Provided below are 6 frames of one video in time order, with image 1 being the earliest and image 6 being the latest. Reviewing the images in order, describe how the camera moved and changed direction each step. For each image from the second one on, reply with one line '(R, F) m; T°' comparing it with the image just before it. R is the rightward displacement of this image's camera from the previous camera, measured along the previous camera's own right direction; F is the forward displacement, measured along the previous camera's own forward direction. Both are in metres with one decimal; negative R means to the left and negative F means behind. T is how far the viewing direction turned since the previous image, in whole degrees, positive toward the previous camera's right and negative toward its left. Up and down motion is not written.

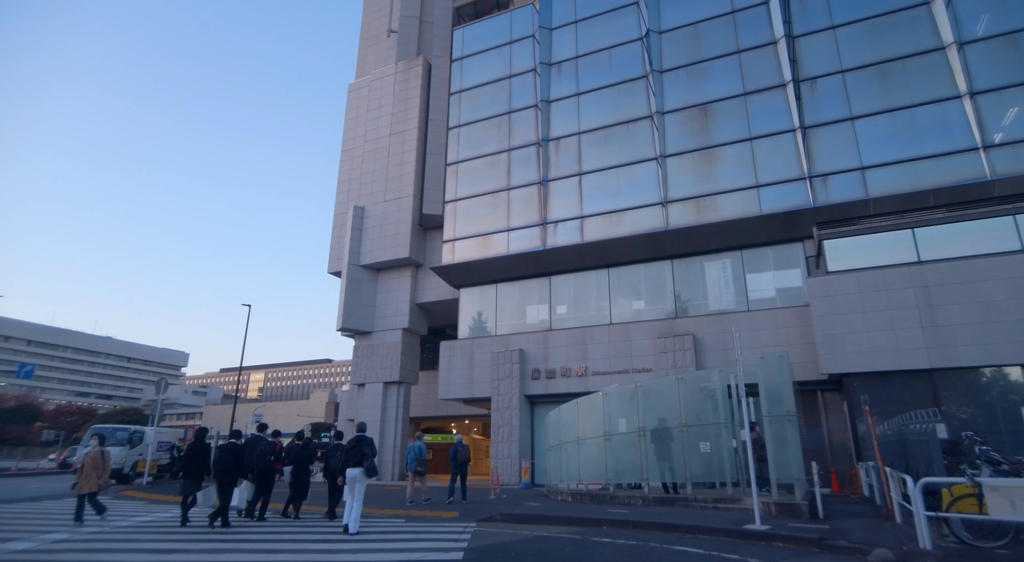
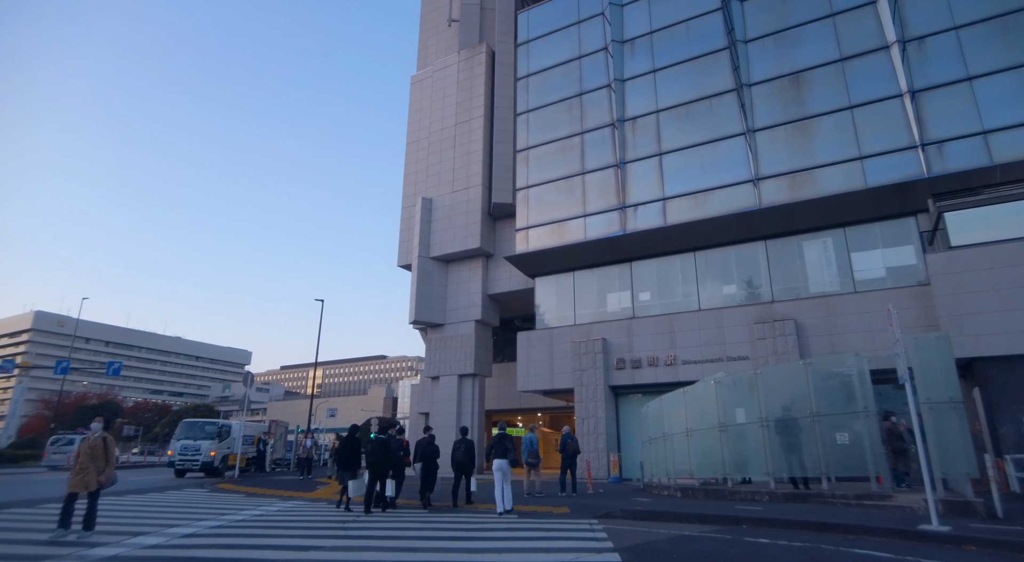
(-1.5, +0.7) m; -5°
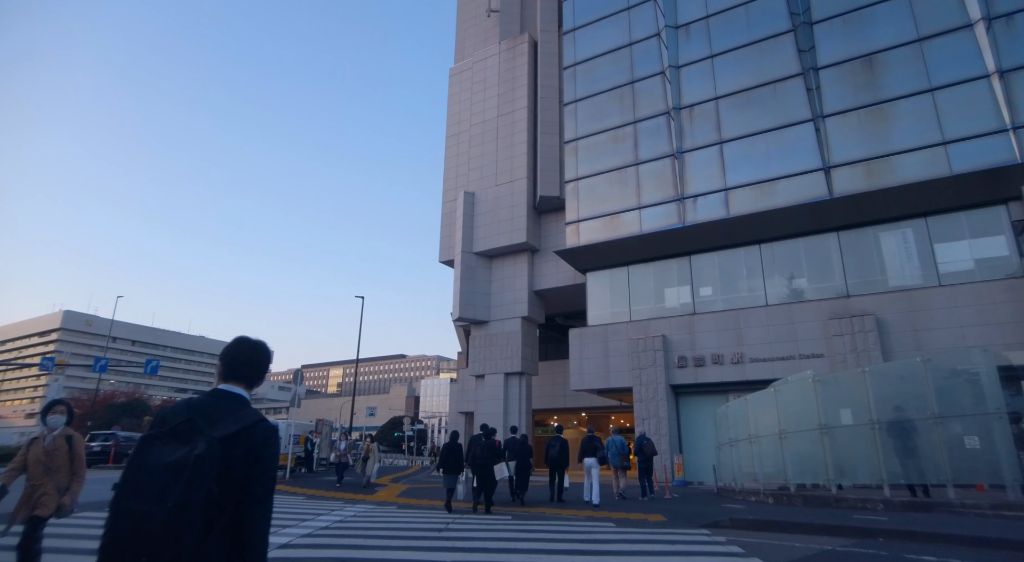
(-1.6, +0.9) m; -2°
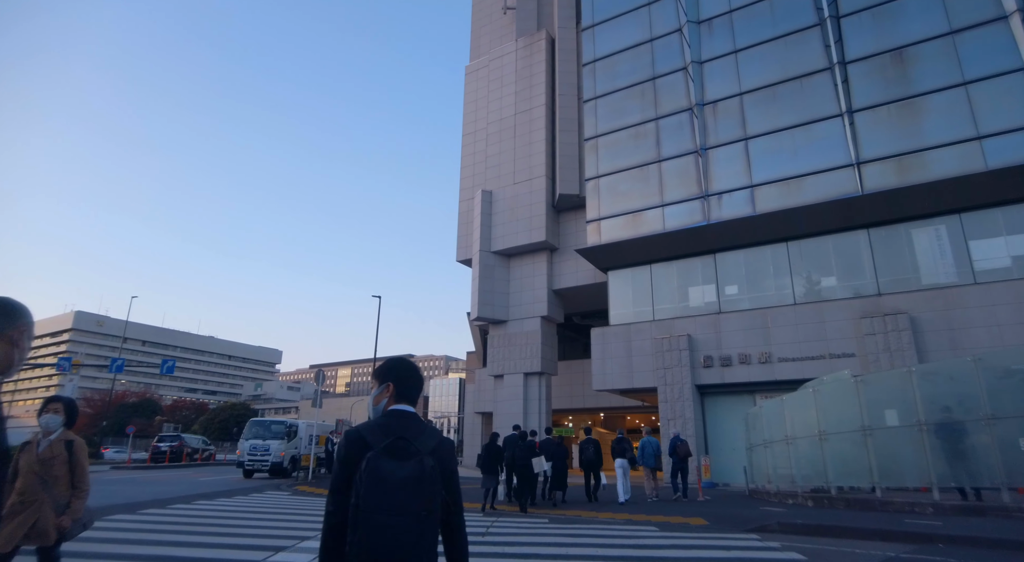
(-0.7, +0.3) m; -1°
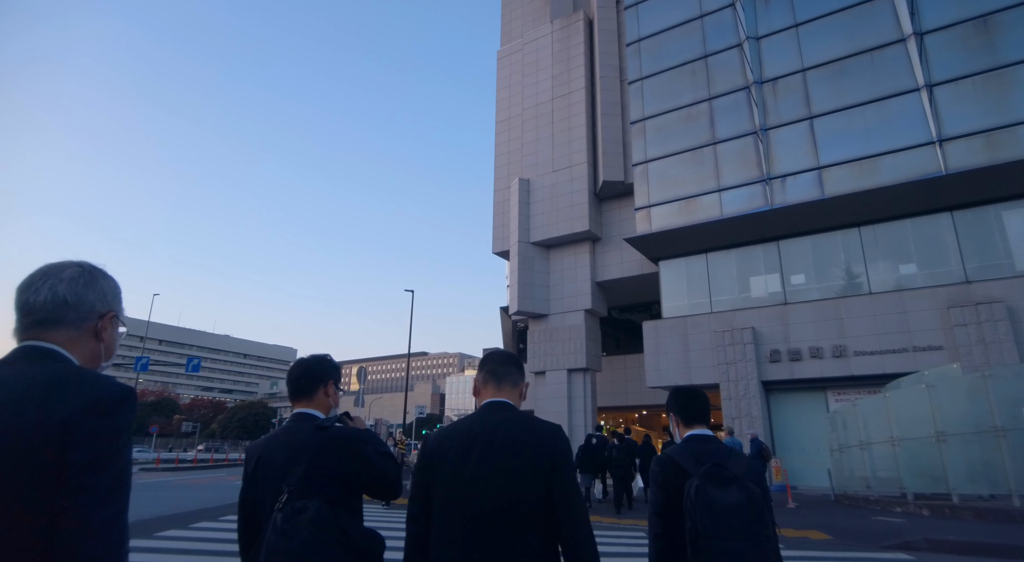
(-1.5, +1.3) m; -1°
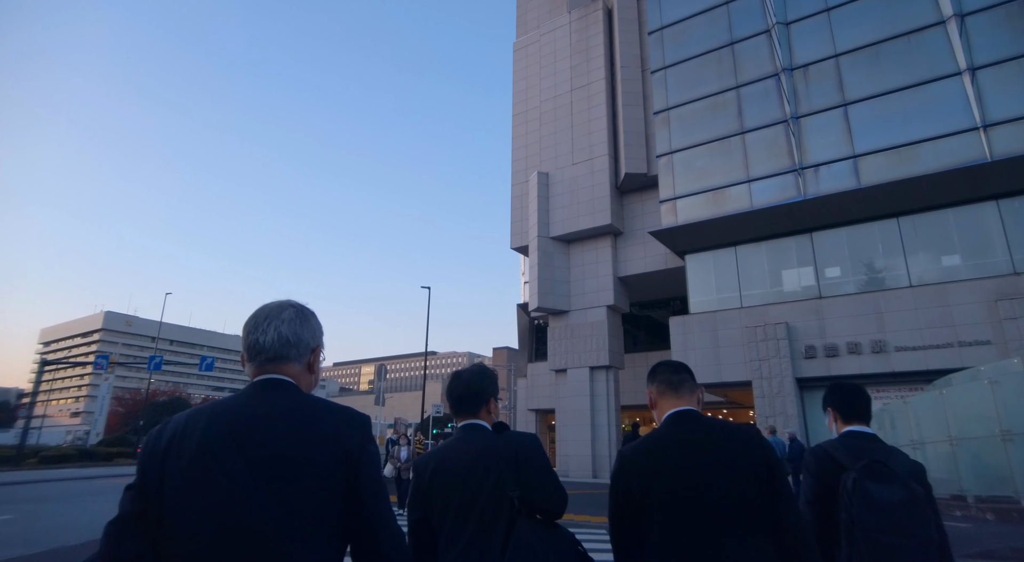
(-0.6, +0.6) m; -1°
